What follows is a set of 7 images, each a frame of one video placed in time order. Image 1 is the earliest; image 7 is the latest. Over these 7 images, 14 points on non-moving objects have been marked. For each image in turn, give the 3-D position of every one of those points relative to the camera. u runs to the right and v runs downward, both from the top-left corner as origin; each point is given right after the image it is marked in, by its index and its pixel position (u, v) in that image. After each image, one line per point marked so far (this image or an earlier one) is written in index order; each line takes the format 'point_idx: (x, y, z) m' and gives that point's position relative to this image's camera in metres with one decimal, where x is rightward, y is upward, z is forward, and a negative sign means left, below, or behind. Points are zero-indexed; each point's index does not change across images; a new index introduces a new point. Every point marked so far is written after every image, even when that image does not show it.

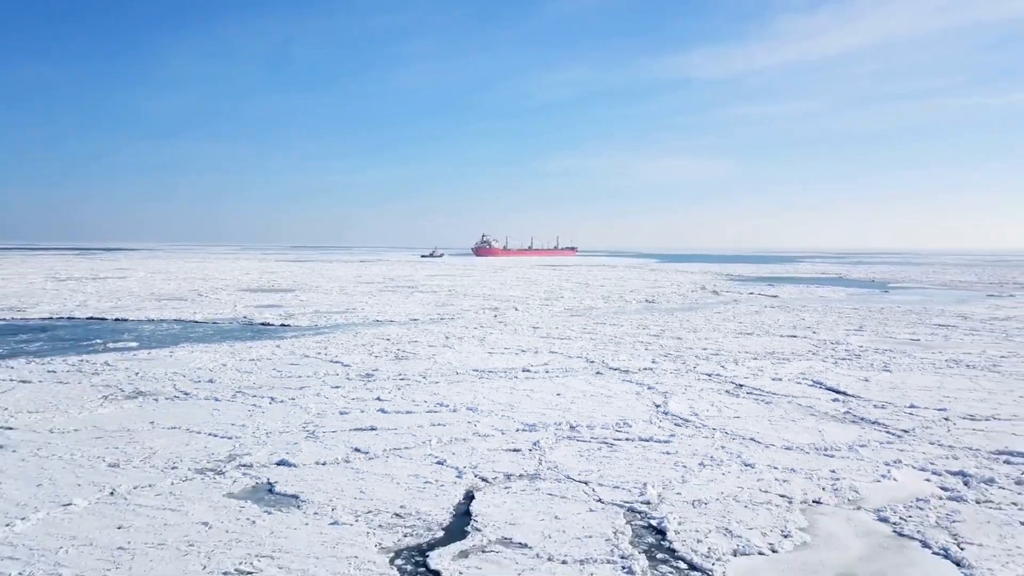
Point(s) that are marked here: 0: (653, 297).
0: (+3.1, -0.2, +13.8) m
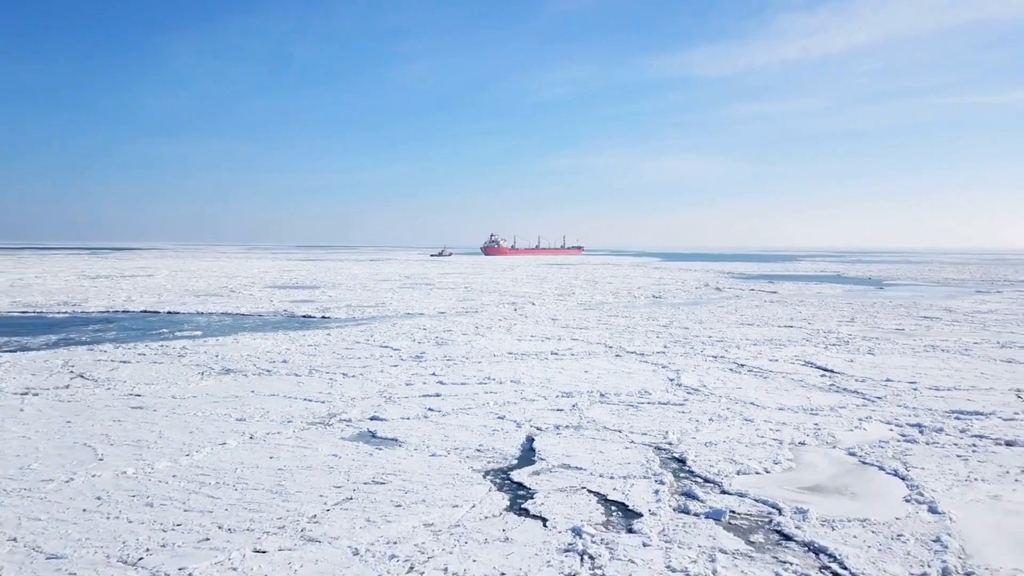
0: (+3.5, -0.1, +14.7) m
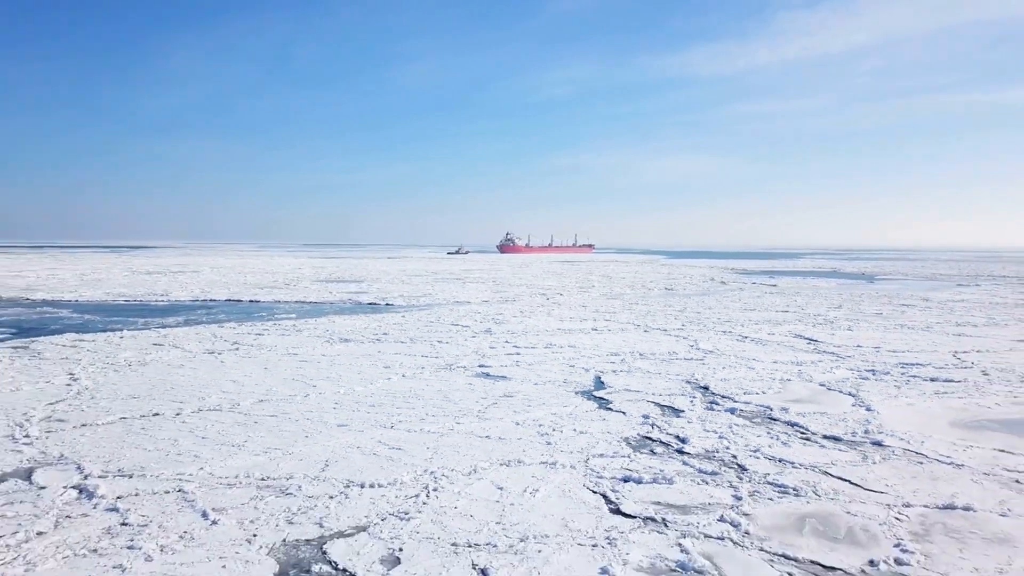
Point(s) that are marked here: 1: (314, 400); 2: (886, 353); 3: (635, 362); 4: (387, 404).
0: (+4.2, +0.1, +16.5) m
1: (-1.6, -0.9, +5.1) m
2: (+4.5, -0.8, +7.4) m
3: (+1.4, -0.8, +6.9) m
4: (-1.0, -0.9, +5.0) m
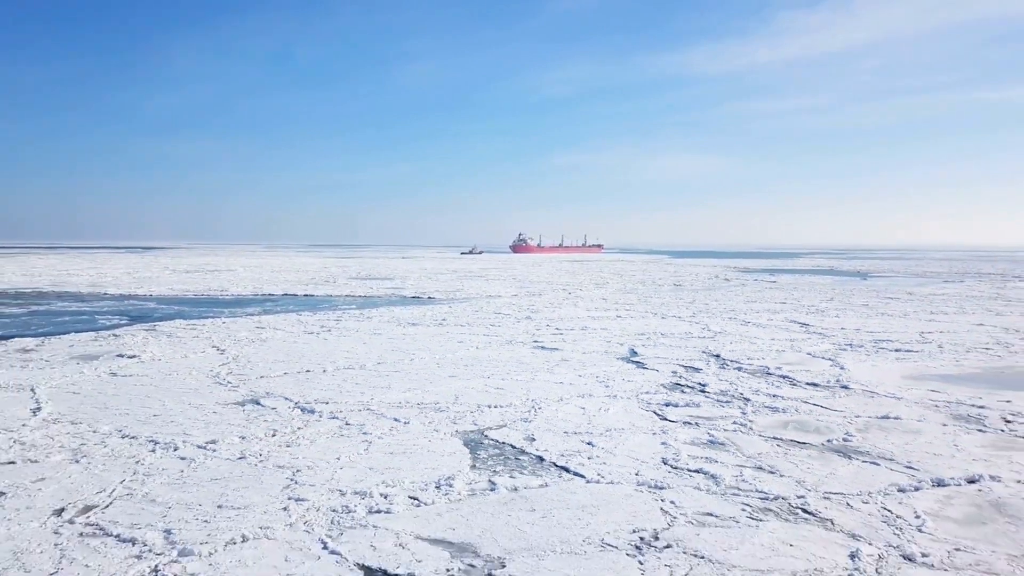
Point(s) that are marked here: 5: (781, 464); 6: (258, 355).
0: (+4.9, +0.2, +18.1) m
1: (-1.0, -0.8, +6.6) m
2: (+5.1, -0.6, +8.9) m
3: (+2.0, -0.7, +8.4) m
4: (-0.4, -0.8, +6.5) m
5: (+1.6, -1.0, +3.7) m
6: (-2.9, -0.8, +7.1) m
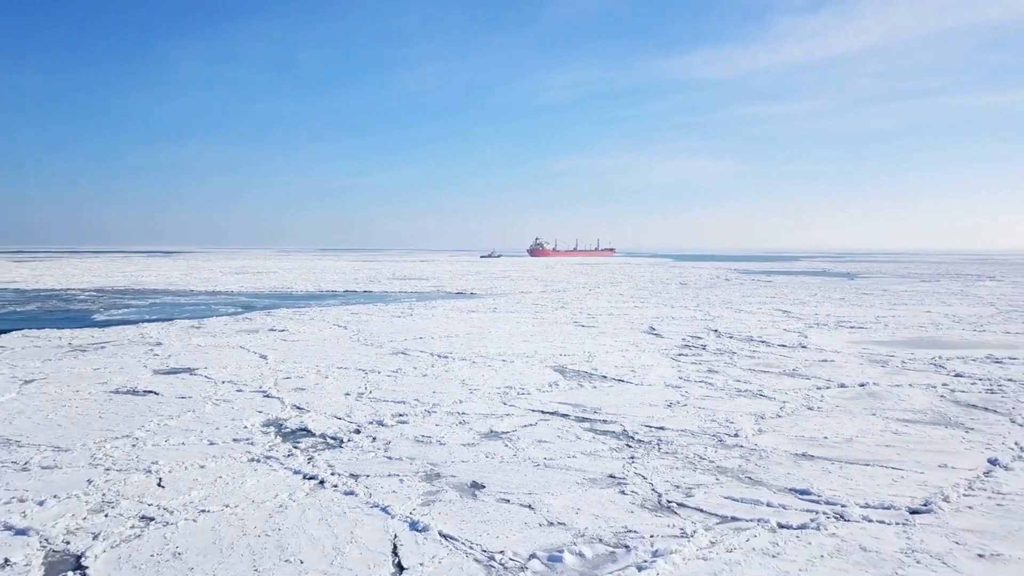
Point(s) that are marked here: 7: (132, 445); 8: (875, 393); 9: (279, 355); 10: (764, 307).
0: (+5.7, +0.2, +20.5) m
1: (-0.2, -0.7, +9.1) m
2: (+5.9, -0.5, +11.3) m
3: (+2.8, -0.6, +10.8) m
4: (+0.4, -0.7, +9.0) m
5: (+2.4, -0.9, +6.1) m
6: (-2.1, -0.6, +9.6) m
7: (-2.5, -1.0, +4.0) m
8: (+3.2, -0.9, +5.5) m
9: (-2.8, -0.8, +7.4) m
10: (+5.2, -0.4, +12.7) m
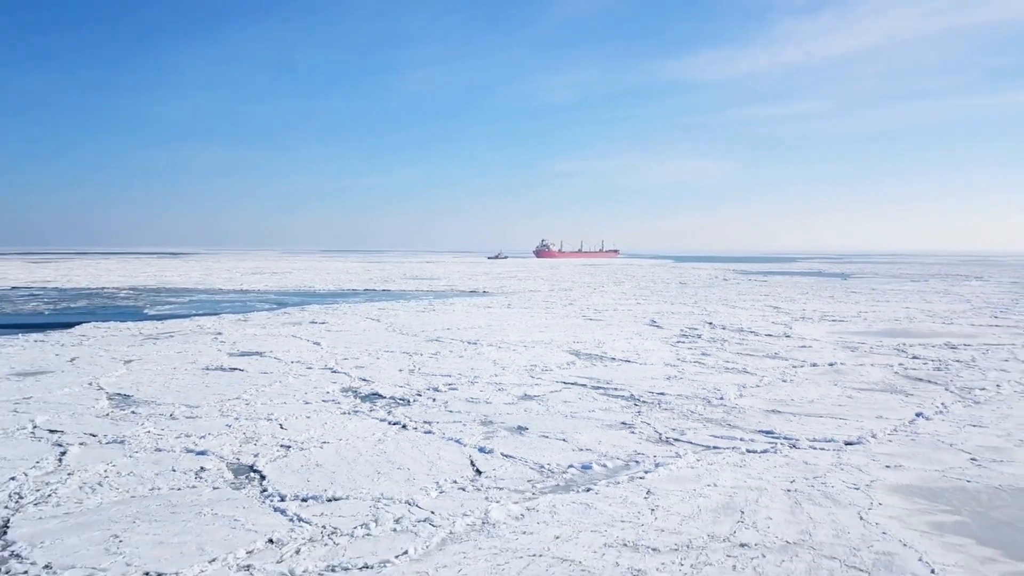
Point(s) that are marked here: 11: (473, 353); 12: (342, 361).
0: (+6.0, +0.3, +21.6) m
1: (+0.1, -0.6, +10.1) m
2: (+6.1, -0.5, +12.4) m
3: (+3.0, -0.5, +11.9) m
4: (+0.7, -0.6, +10.1) m
5: (+2.6, -0.8, +7.2) m
6: (-1.9, -0.6, +10.6) m
7: (-2.2, -1.0, +5.1) m
8: (+3.5, -0.9, +6.6) m
9: (-2.5, -0.7, +8.4) m
10: (+5.4, -0.4, +13.7) m
11: (-0.5, -0.8, +7.4) m
12: (-2.0, -0.8, +7.0) m
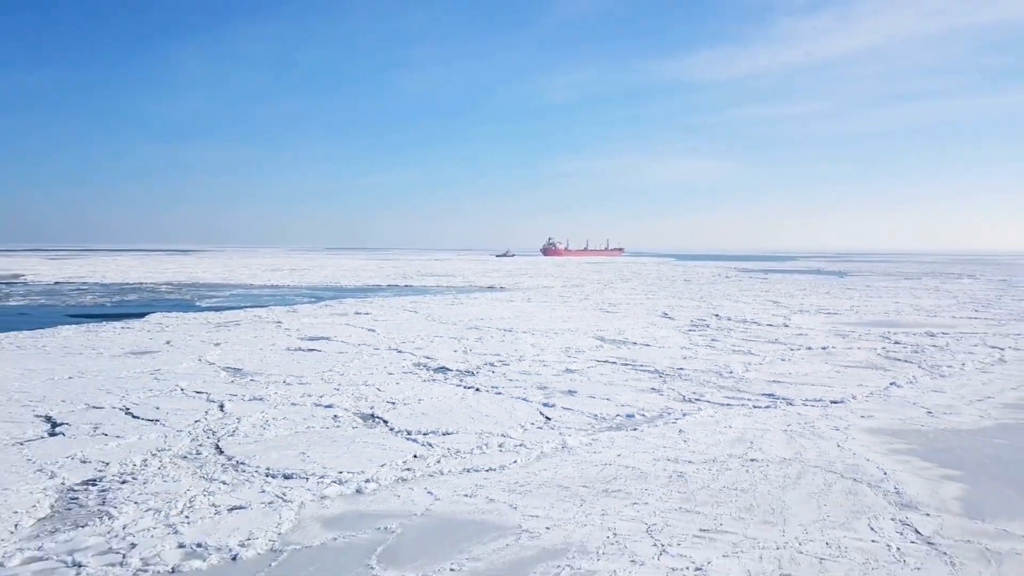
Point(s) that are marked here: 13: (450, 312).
0: (+6.4, +0.4, +22.6) m
1: (+0.5, -0.5, +11.2) m
2: (+6.6, -0.4, +13.5) m
3: (+3.5, -0.4, +13.0) m
4: (+1.1, -0.5, +11.1) m
5: (+3.1, -0.7, +8.3) m
6: (-1.4, -0.5, +11.7) m
7: (-1.7, -0.9, +6.2) m
8: (+4.0, -0.8, +7.7) m
9: (-2.0, -0.6, +9.5) m
10: (+5.9, -0.3, +14.8) m
11: (0.0, -0.7, +8.5) m
12: (-1.5, -0.7, +8.1) m
13: (-1.2, -0.5, +11.8) m
